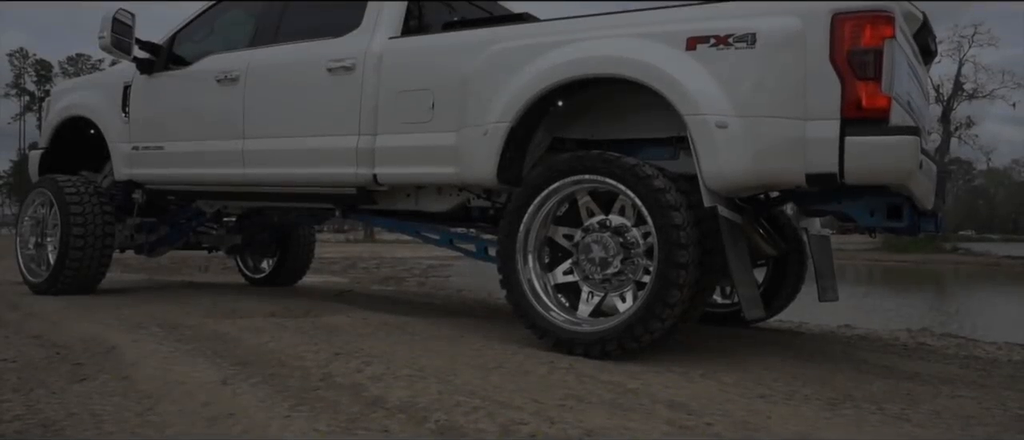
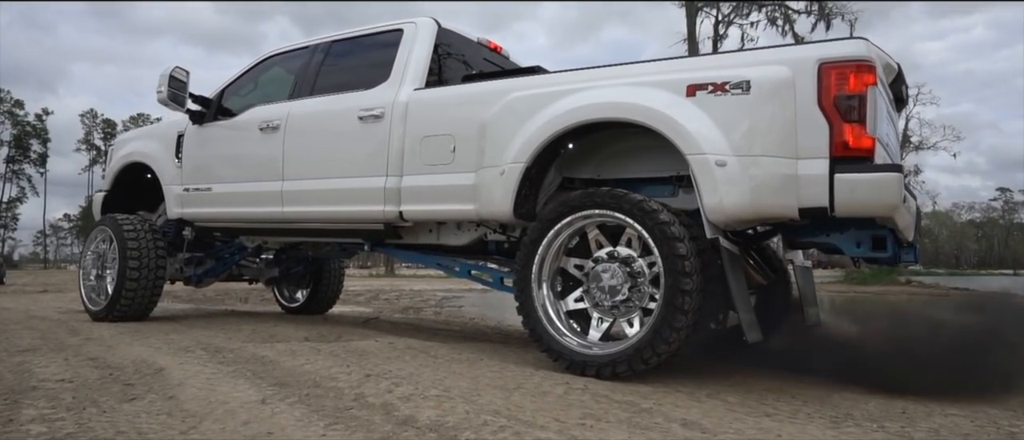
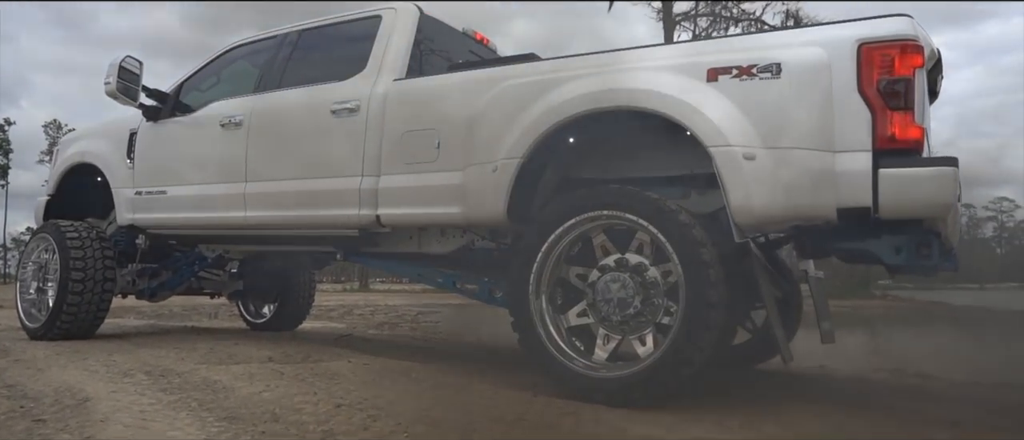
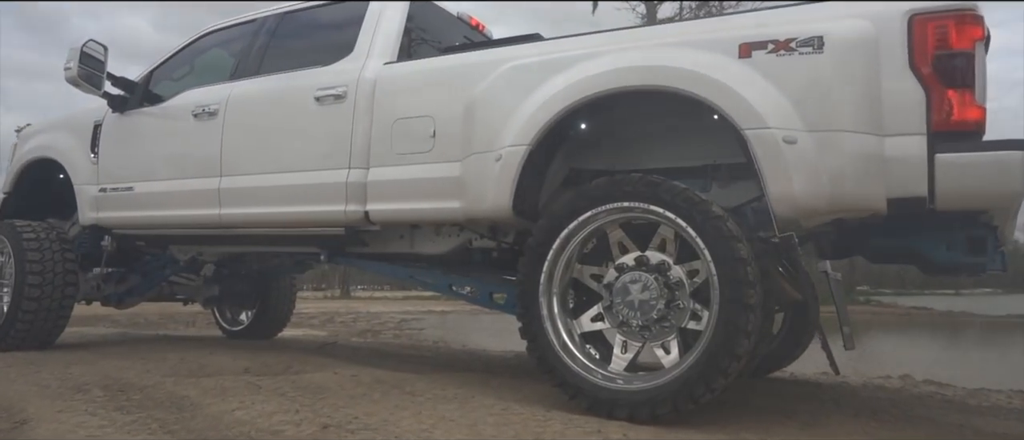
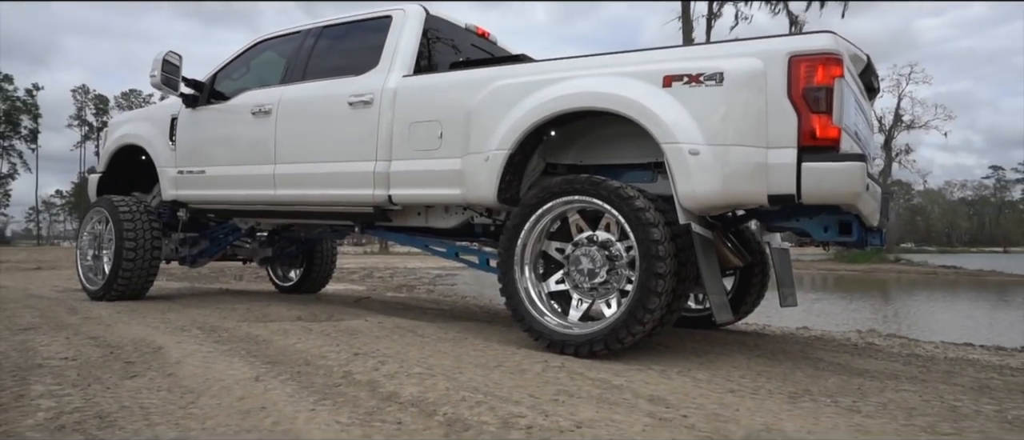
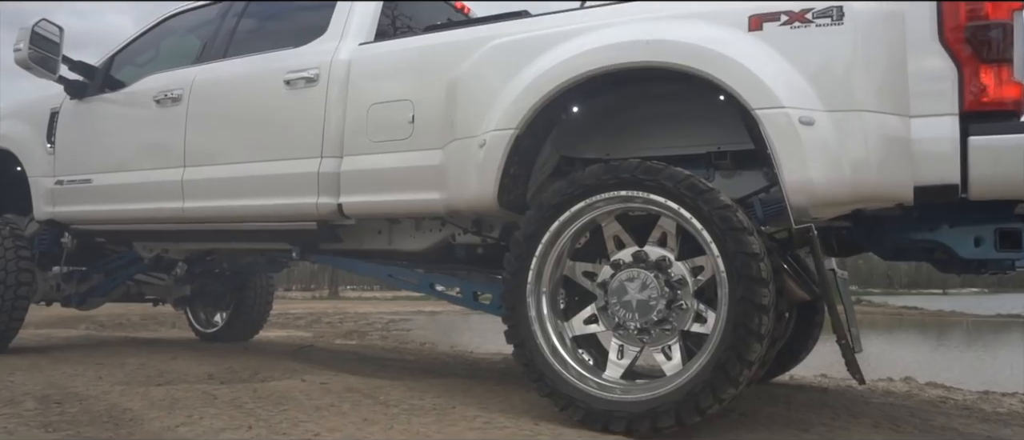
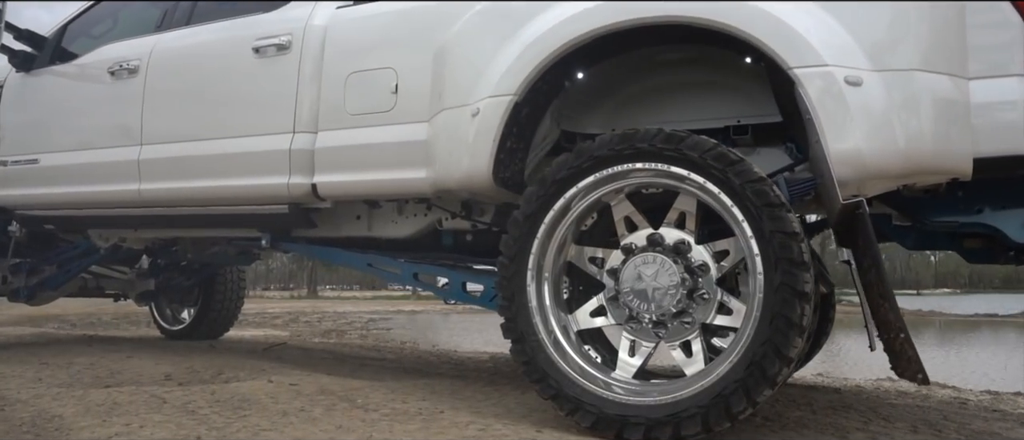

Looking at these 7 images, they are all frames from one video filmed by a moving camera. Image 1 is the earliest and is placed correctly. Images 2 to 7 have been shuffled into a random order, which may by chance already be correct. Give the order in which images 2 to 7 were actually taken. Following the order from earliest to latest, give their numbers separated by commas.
5, 2, 3, 4, 6, 7
